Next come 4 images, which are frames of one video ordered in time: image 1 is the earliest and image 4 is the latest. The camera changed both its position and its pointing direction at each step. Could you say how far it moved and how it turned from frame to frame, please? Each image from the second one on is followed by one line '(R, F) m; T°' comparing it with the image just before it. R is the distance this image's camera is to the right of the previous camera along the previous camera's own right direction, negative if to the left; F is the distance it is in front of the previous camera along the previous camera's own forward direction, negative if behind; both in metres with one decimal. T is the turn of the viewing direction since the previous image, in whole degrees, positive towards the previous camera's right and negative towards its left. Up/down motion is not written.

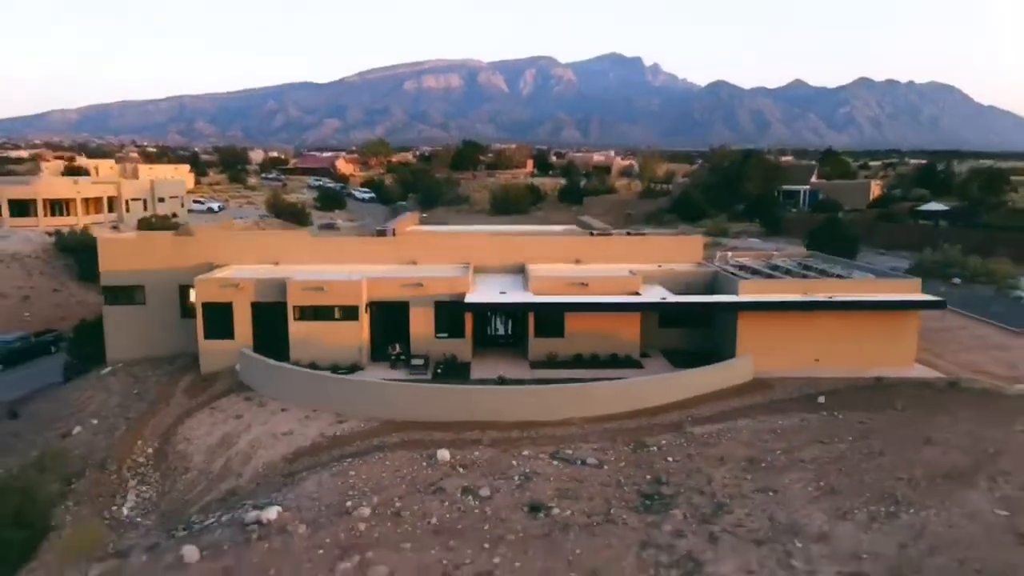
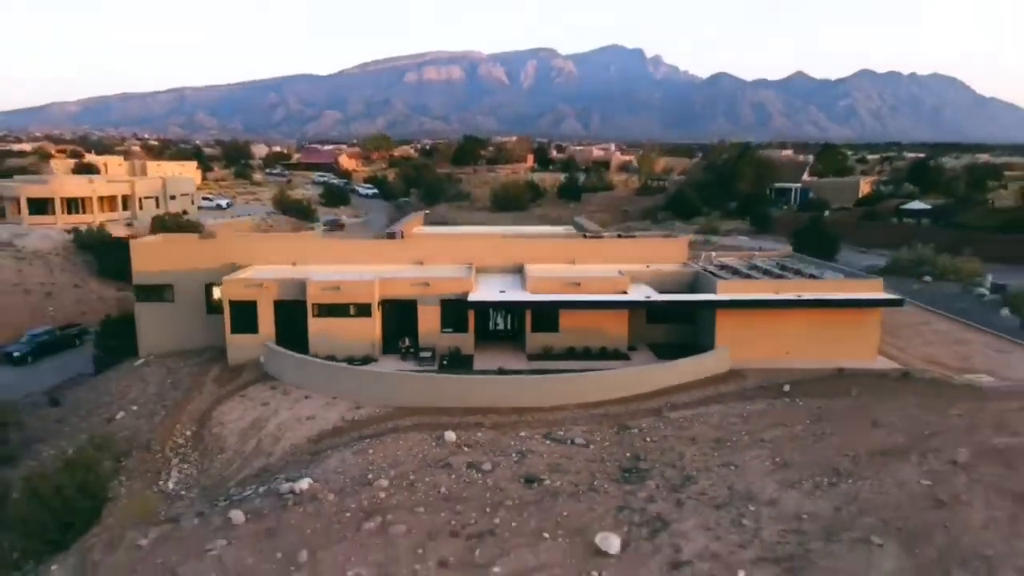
(+0.1, -3.5) m; 0°
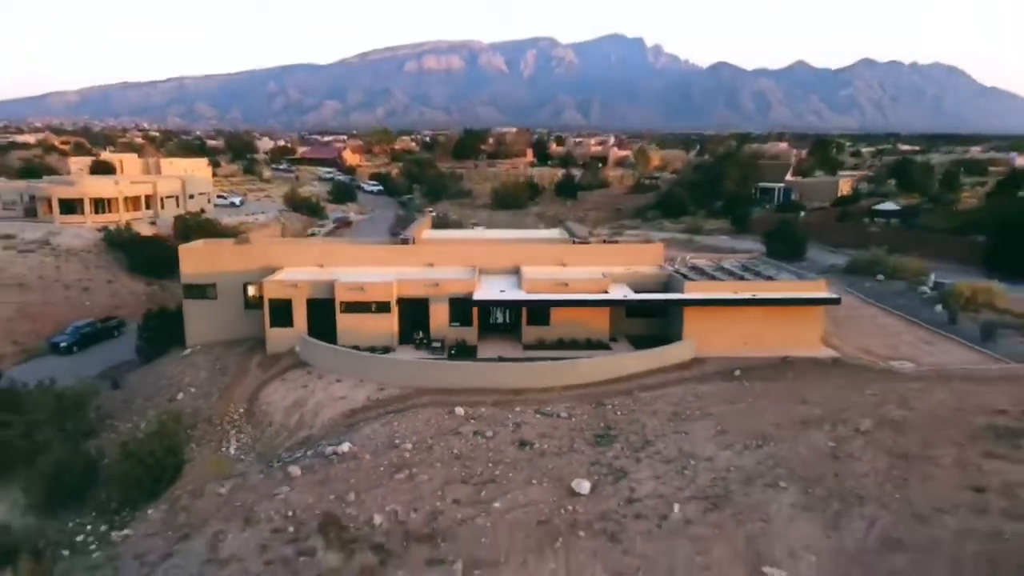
(+0.1, -6.7) m; 0°
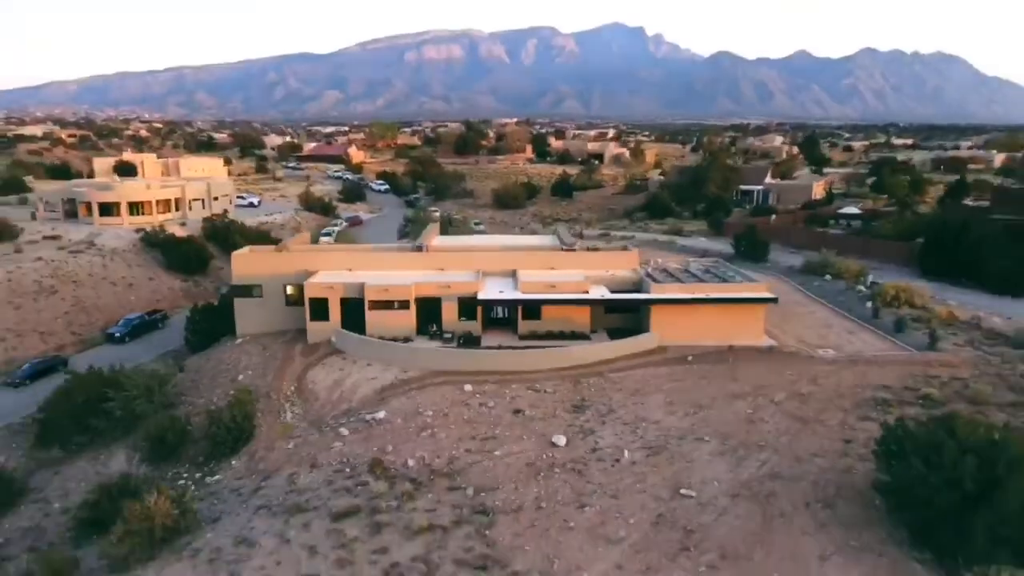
(+0.2, -9.8) m; 0°
